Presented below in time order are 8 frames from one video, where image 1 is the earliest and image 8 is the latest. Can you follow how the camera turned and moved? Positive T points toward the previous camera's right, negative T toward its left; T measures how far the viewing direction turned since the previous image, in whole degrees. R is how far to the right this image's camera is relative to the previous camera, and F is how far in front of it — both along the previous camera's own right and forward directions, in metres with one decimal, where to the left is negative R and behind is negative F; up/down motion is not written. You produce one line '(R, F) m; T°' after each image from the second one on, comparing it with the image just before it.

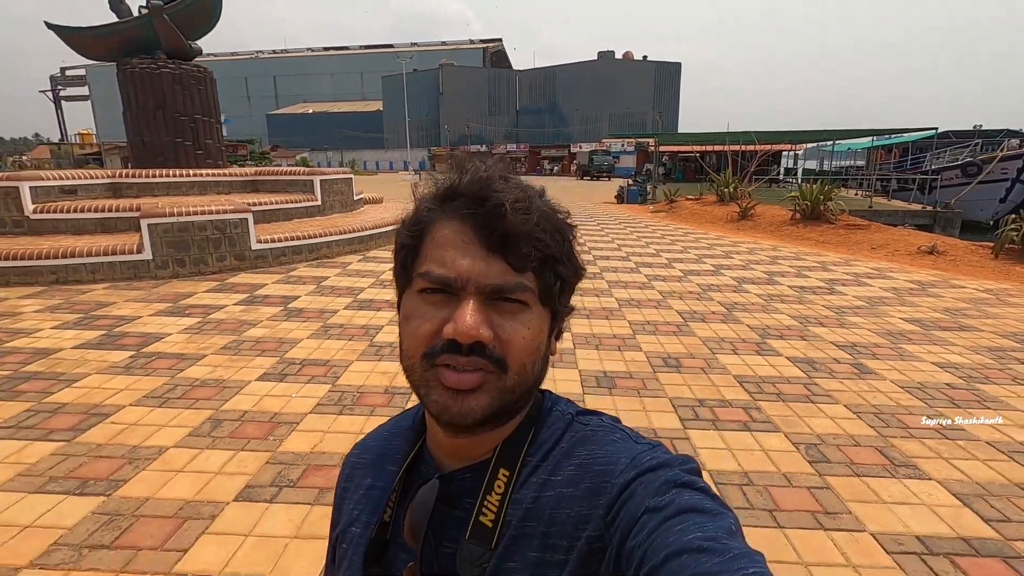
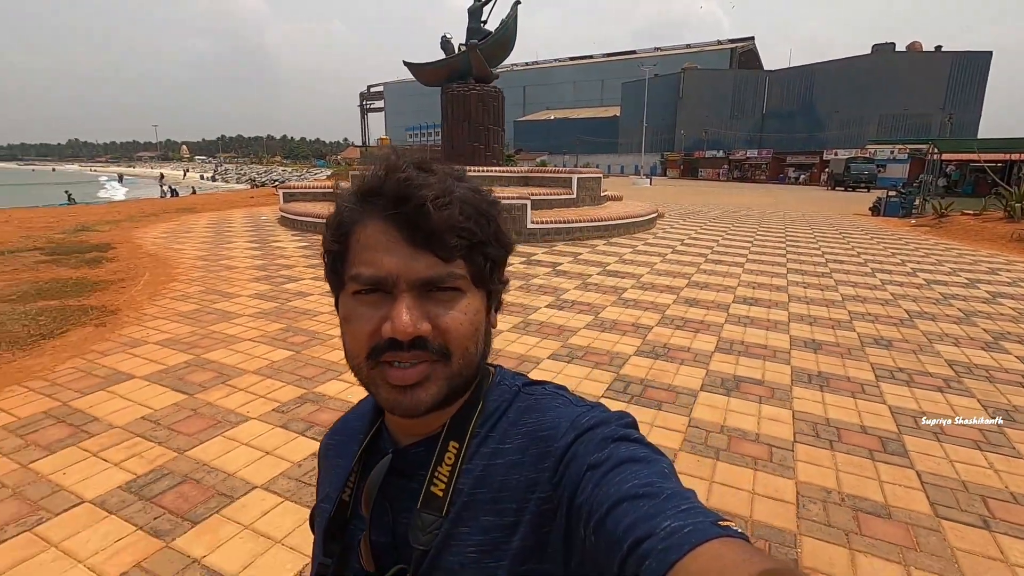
(0.0, -1.7) m; -23°
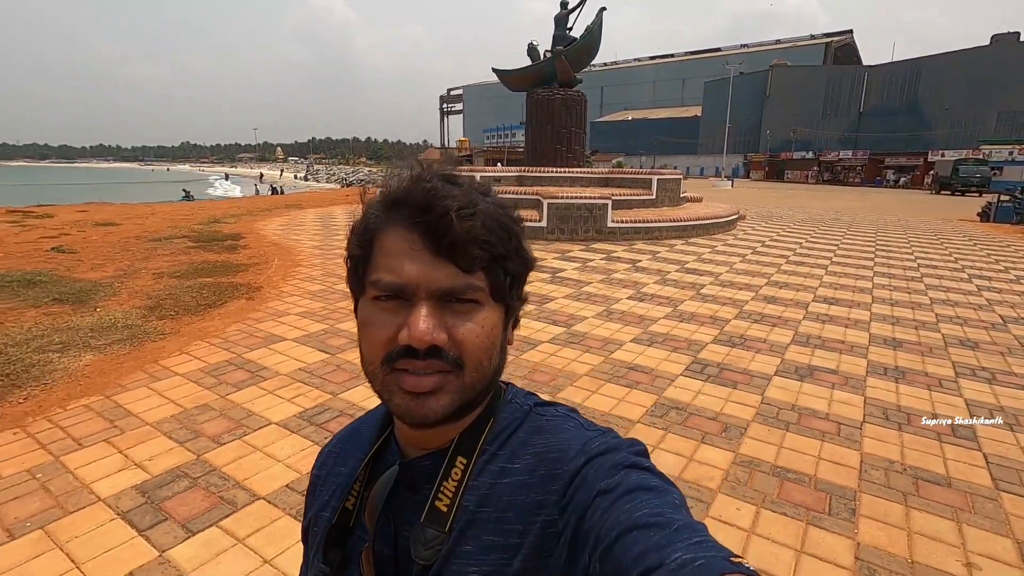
(-0.2, -0.6) m; -8°
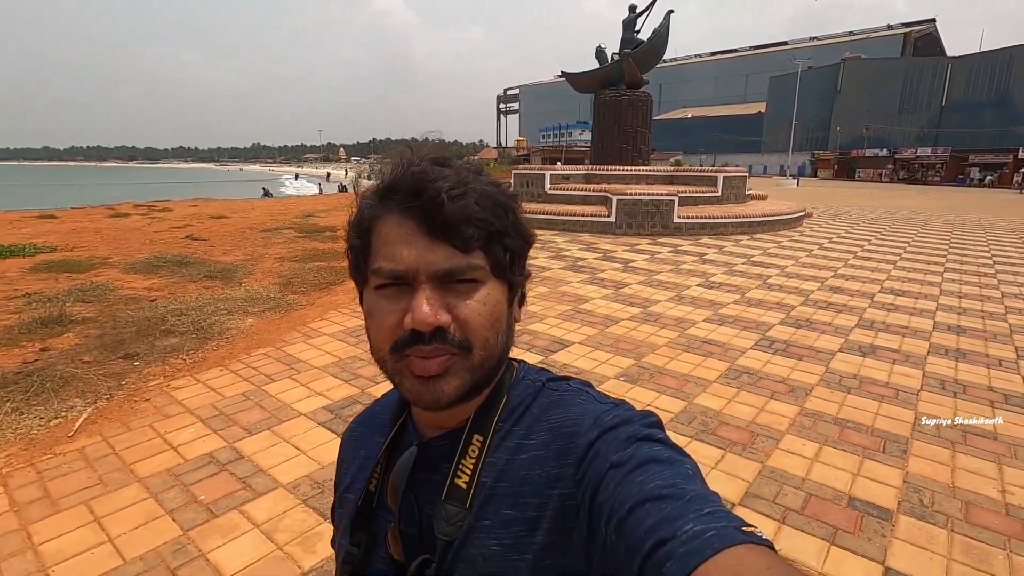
(-0.3, -0.7) m; -6°
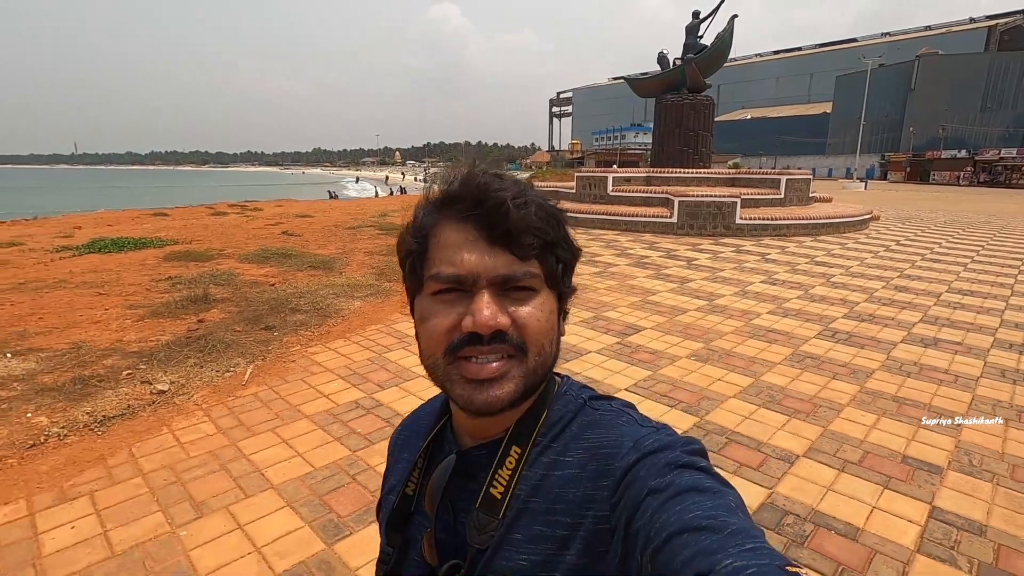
(-0.3, -0.6) m; -5°
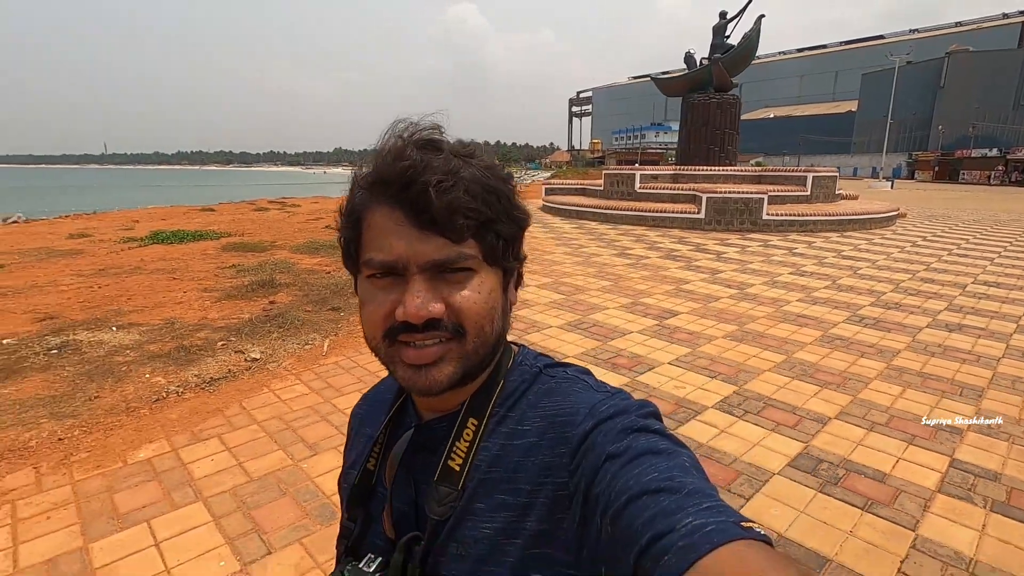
(-0.3, -0.4) m; -2°
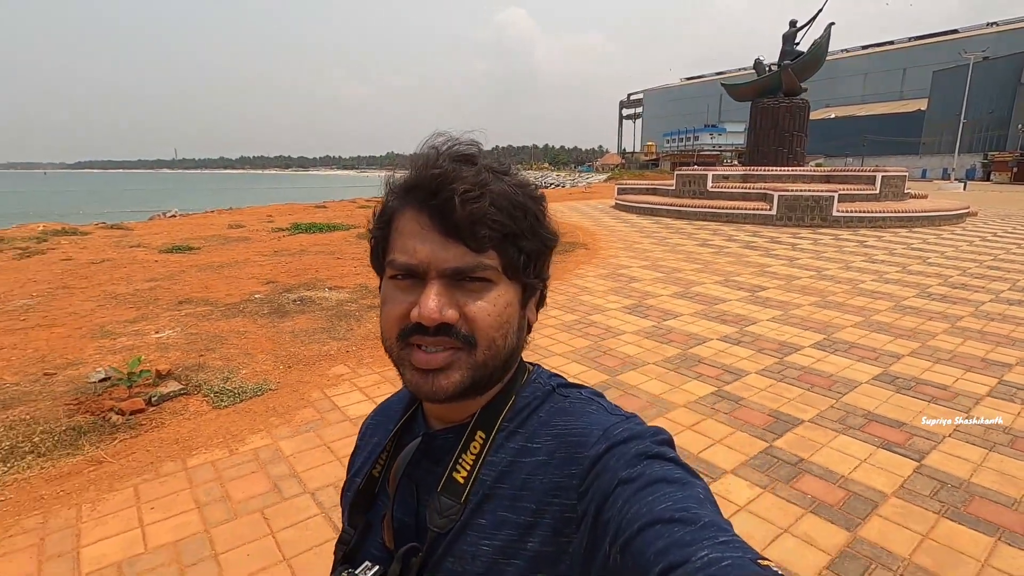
(-0.9, -1.4) m; -5°
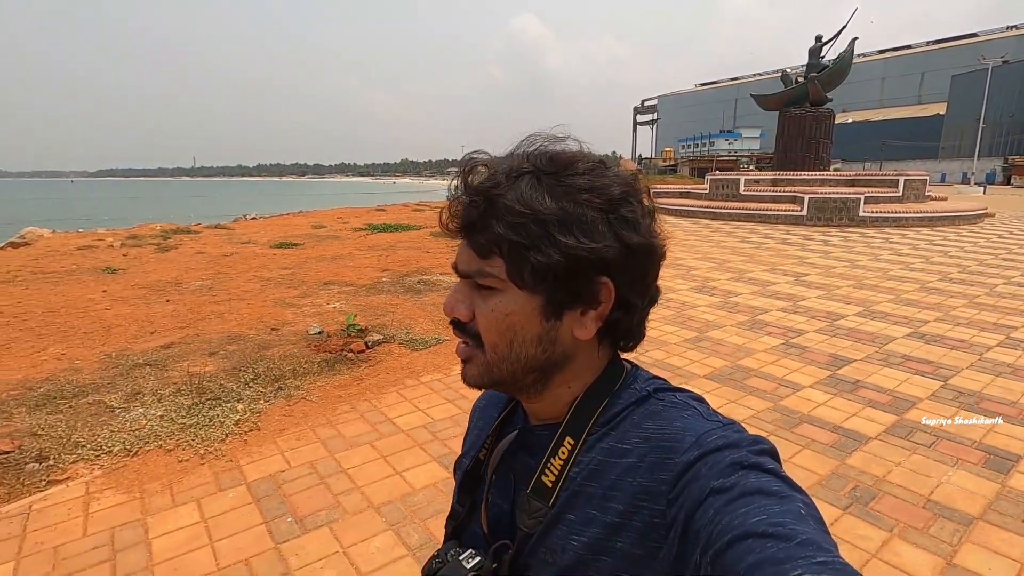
(-1.0, -1.3) m; -1°
